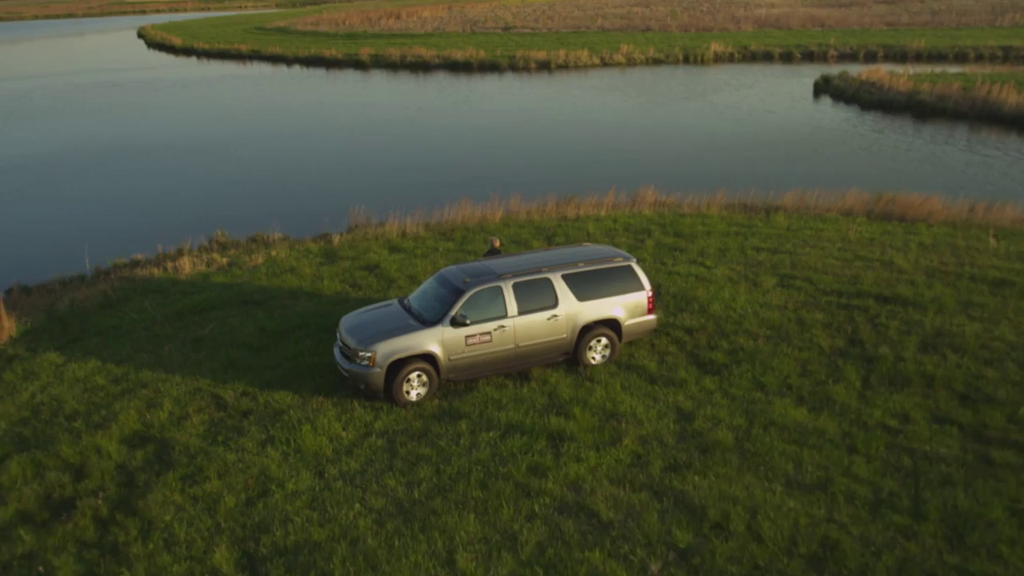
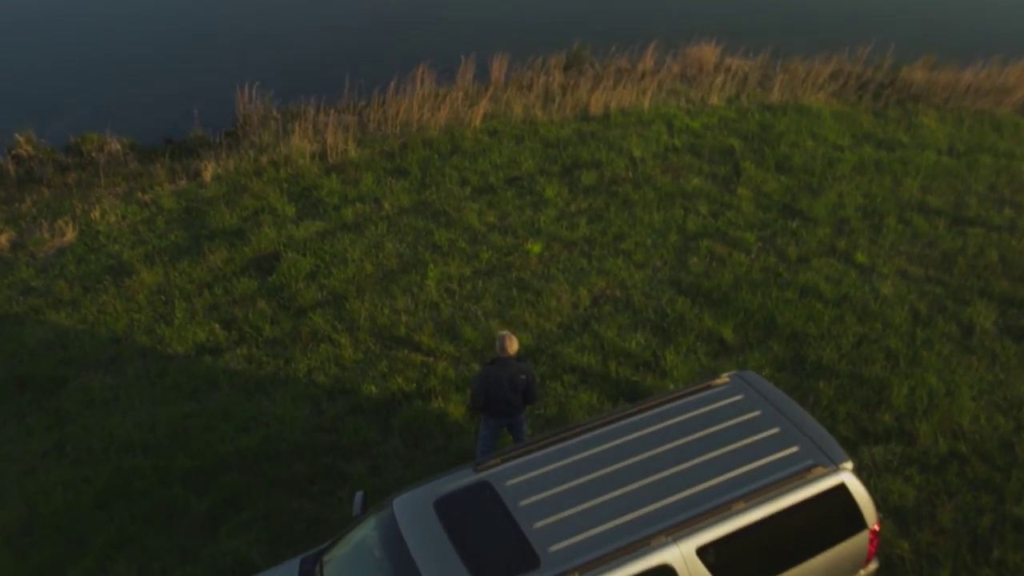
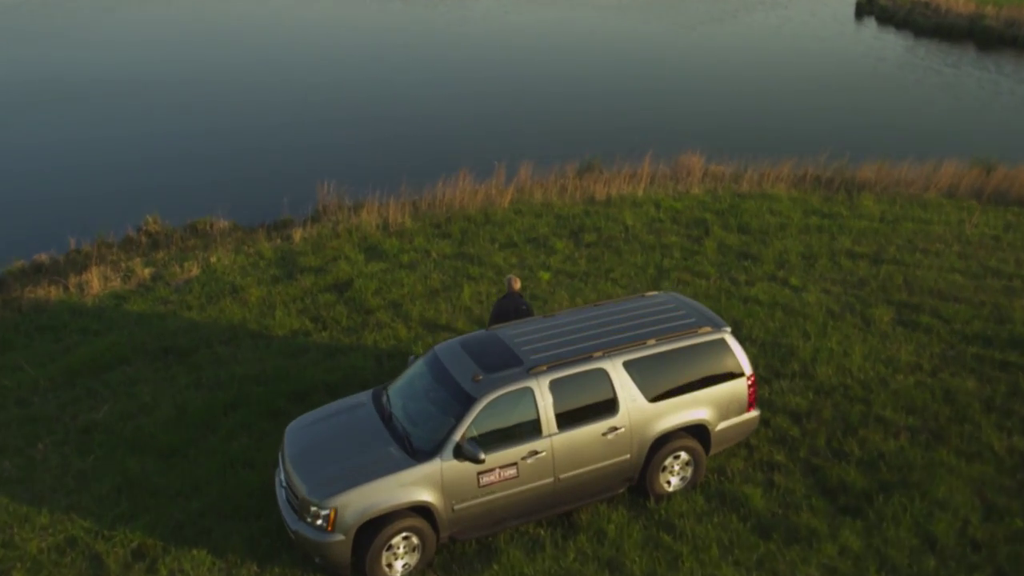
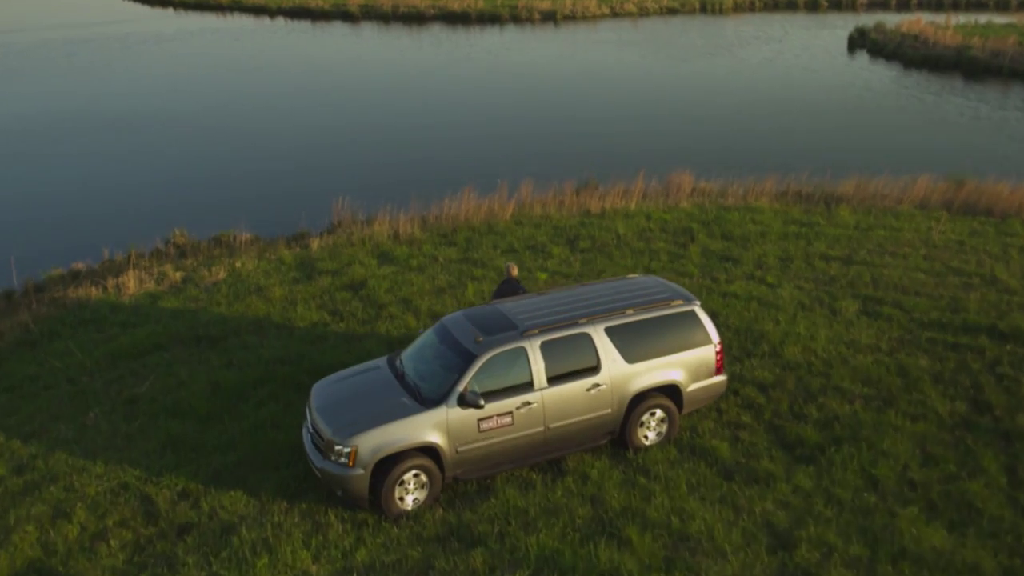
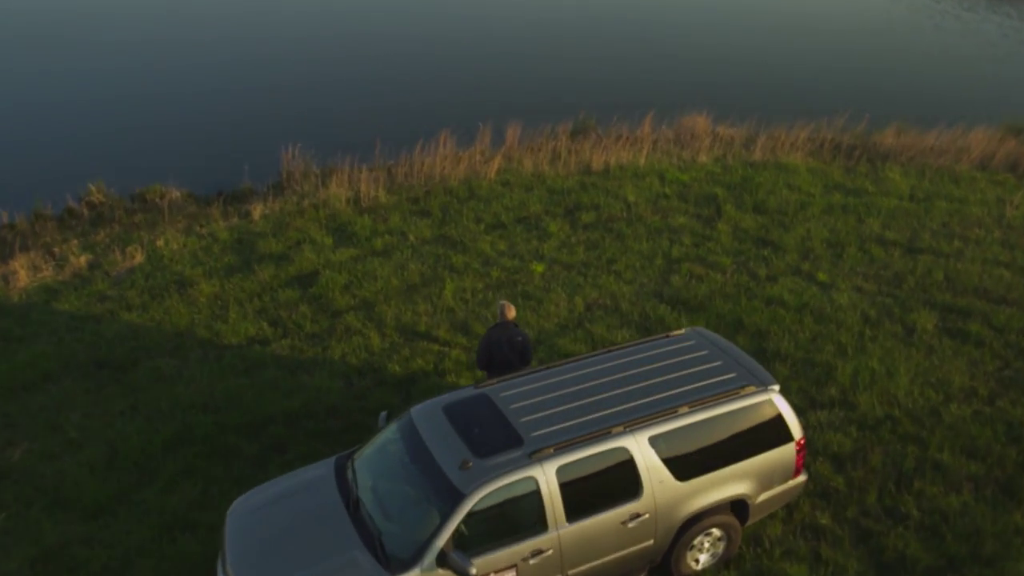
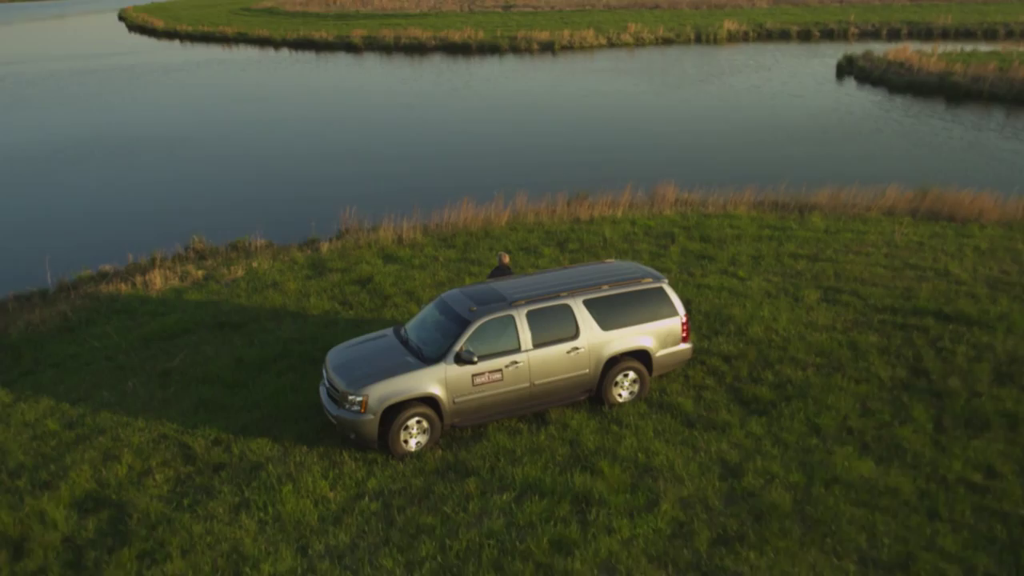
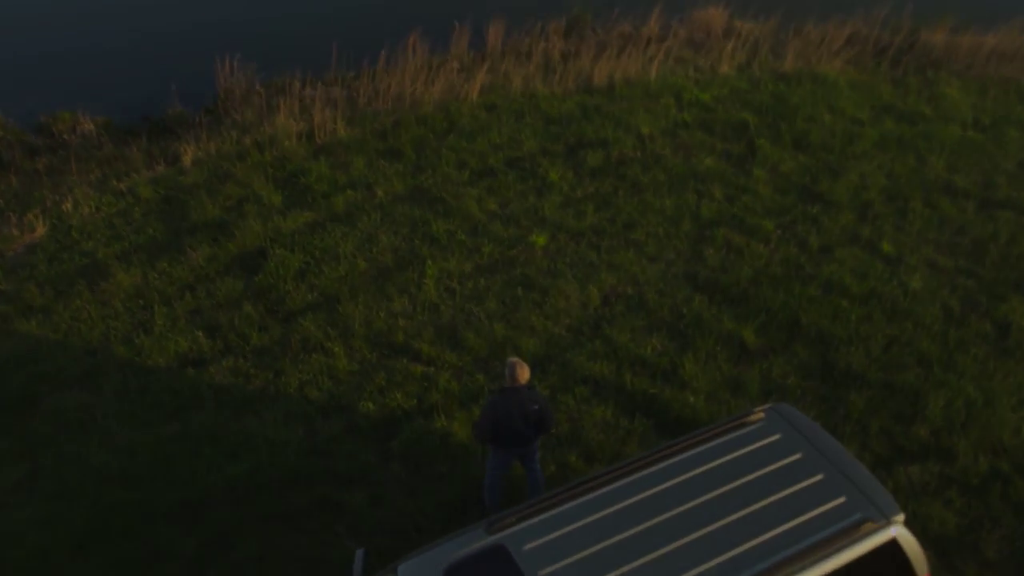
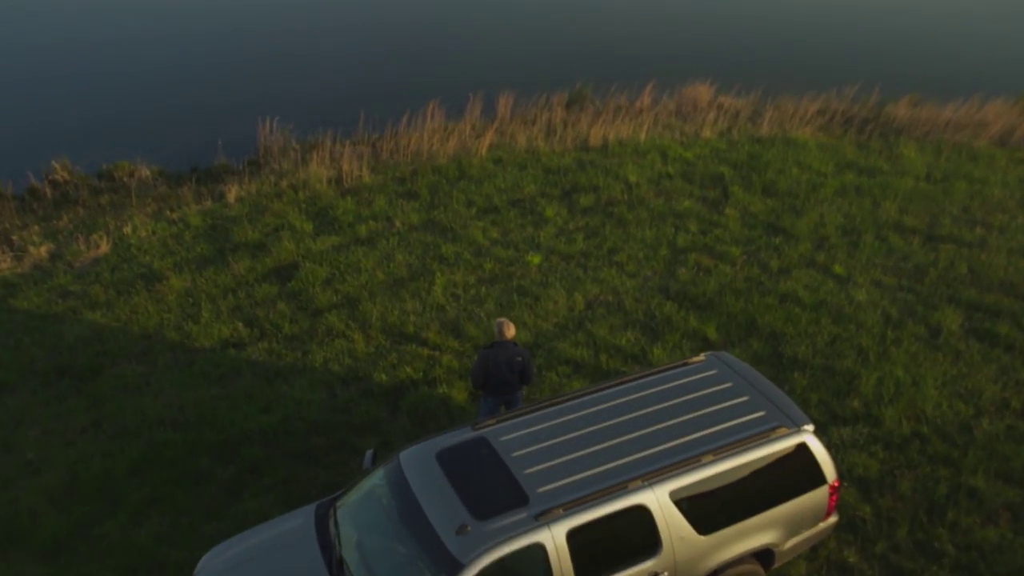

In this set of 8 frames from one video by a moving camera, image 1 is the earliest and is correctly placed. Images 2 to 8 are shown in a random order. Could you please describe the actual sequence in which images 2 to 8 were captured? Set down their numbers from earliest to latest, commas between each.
6, 4, 3, 5, 8, 2, 7
